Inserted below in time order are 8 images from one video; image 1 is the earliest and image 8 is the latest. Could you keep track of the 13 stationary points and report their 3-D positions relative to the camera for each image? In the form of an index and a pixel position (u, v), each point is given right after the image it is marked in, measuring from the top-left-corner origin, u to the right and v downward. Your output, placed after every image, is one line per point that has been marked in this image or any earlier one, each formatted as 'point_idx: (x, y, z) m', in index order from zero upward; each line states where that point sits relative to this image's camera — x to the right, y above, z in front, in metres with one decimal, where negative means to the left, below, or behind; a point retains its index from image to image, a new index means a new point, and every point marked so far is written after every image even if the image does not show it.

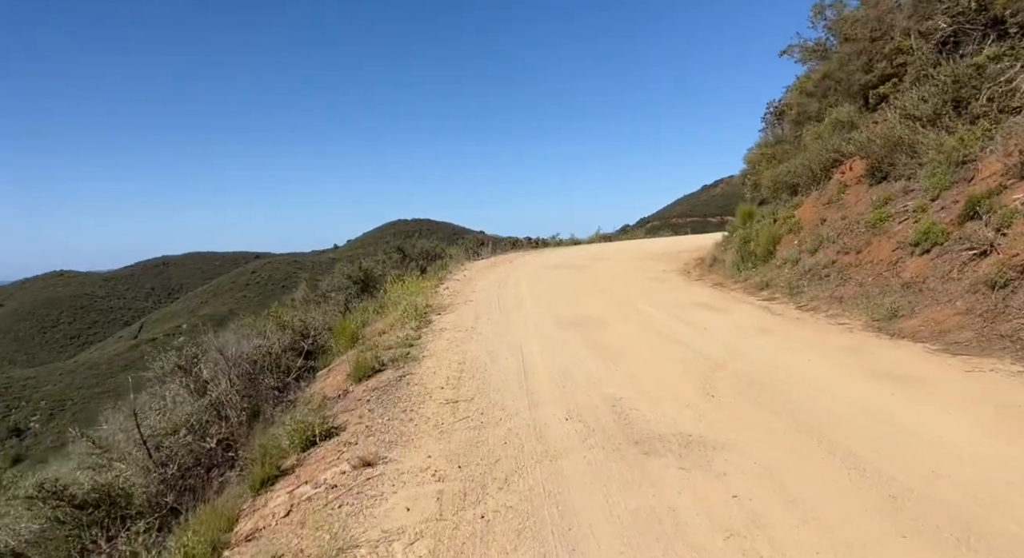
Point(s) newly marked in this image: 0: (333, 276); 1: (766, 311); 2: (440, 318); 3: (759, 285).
0: (-4.8, 0.0, +18.5) m
1: (+3.6, -0.5, +9.6) m
2: (-1.1, -0.6, +10.6) m
3: (+4.2, -0.1, +11.7) m
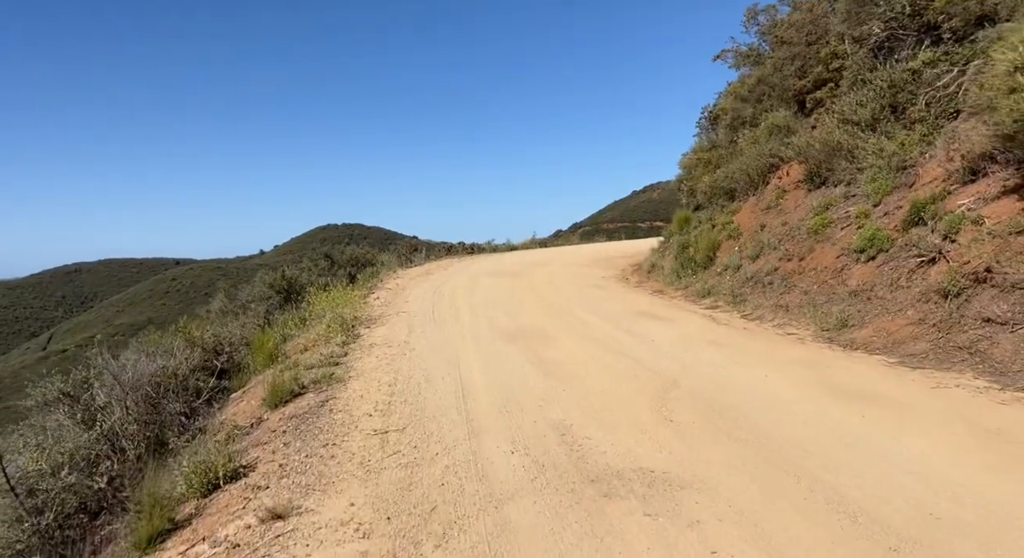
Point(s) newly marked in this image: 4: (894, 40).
0: (-6.5, -0.2, +17.3) m
1: (+2.7, -0.6, +9.3) m
2: (-2.1, -0.8, +9.8) m
3: (+3.1, -0.2, +11.4) m
4: (+6.1, +3.8, +10.9) m
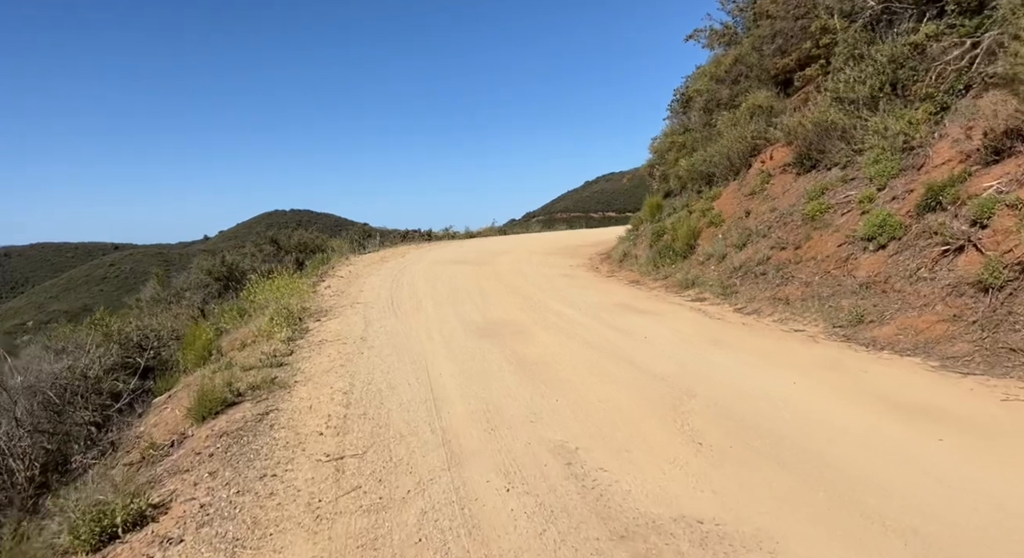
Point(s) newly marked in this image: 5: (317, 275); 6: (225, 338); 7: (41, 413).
0: (-7.4, +0.1, +15.7) m
1: (+2.4, -0.4, +8.4) m
2: (-2.4, -0.6, +8.6) m
3: (+2.6, -0.1, +10.6) m
4: (+5.6, +3.9, +10.2) m
5: (-4.0, +0.1, +14.0) m
6: (-3.8, -0.8, +9.0) m
7: (-4.5, -1.3, +6.5) m
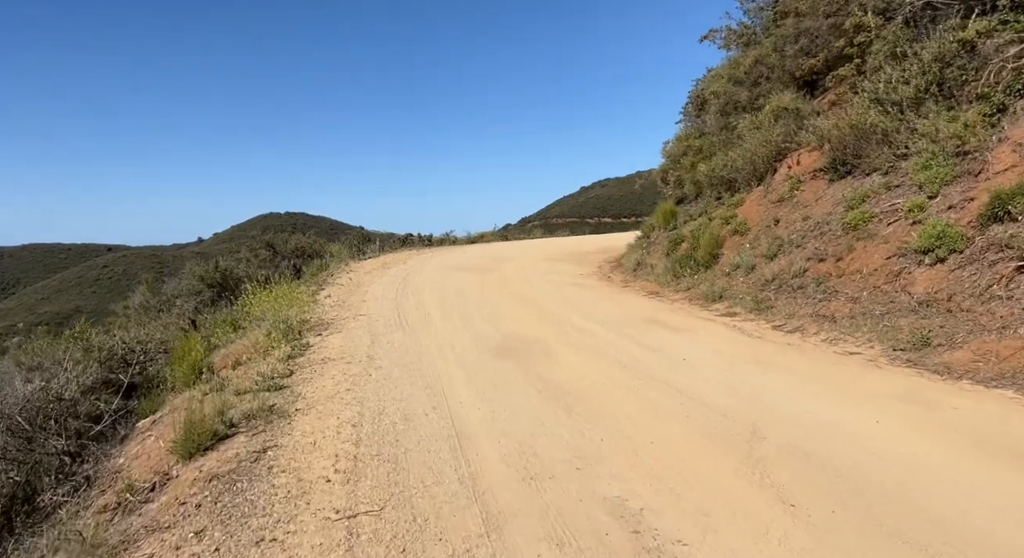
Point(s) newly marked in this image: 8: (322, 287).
0: (-7.2, 0.0, +15.0) m
1: (+2.6, -0.6, +7.8) m
2: (-2.2, -0.7, +7.9) m
3: (+2.9, -0.3, +9.9) m
4: (+5.9, +3.7, +9.5) m
5: (-3.8, -0.1, +13.3) m
6: (-3.6, -0.9, +8.3) m
7: (-4.3, -1.4, +5.8) m
8: (-3.5, -0.2, +12.6) m
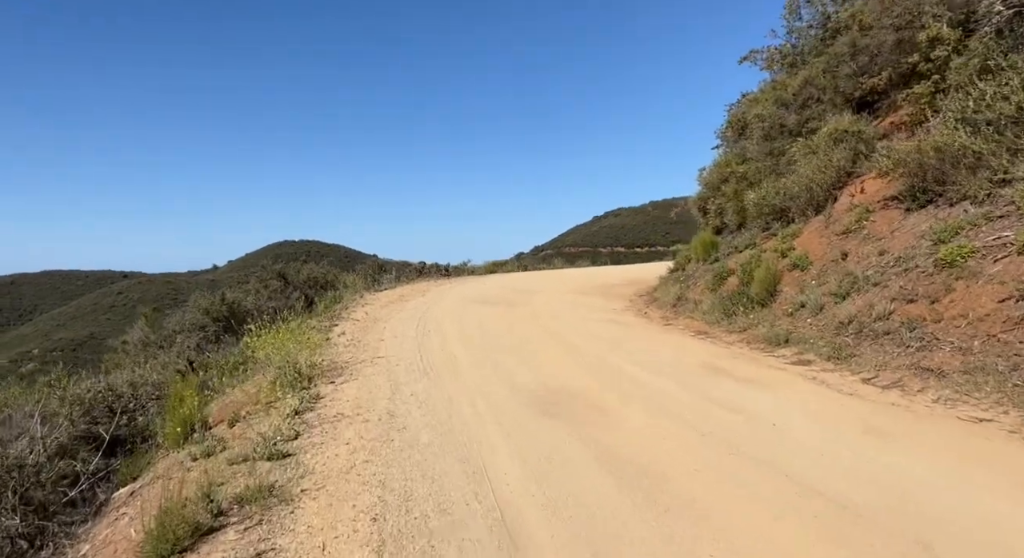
0: (-6.7, -0.7, +14.0) m
1: (+3.0, -1.0, +6.6) m
2: (-1.8, -1.1, +6.8) m
3: (+3.3, -0.8, +8.7) m
4: (+6.4, +3.2, +8.5) m
5: (-3.3, -0.7, +12.3) m
6: (-3.2, -1.3, +7.2) m
7: (-3.9, -1.7, +4.7) m
8: (-3.0, -0.7, +11.6) m
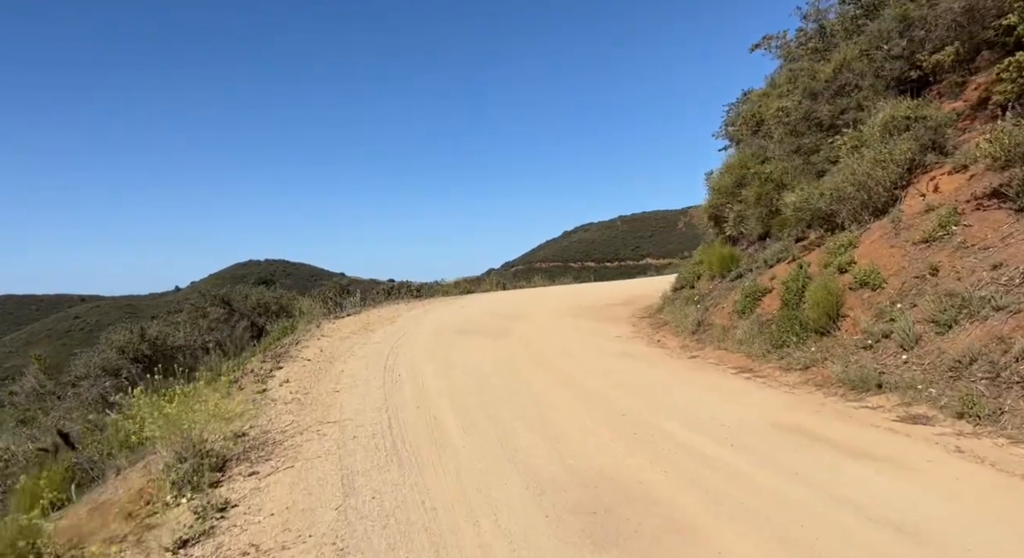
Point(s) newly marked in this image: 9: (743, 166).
0: (-6.9, -1.2, +11.5) m
1: (+3.1, -1.2, +4.4) m
2: (-1.7, -1.4, +4.5) m
3: (+3.3, -1.0, +6.6) m
4: (+6.3, +3.0, +6.6) m
5: (-3.5, -1.1, +9.9) m
6: (-3.1, -1.6, +4.8) m
7: (-3.7, -1.9, +2.3) m
8: (-3.1, -1.1, +9.2) m
9: (+4.4, +2.1, +12.9) m
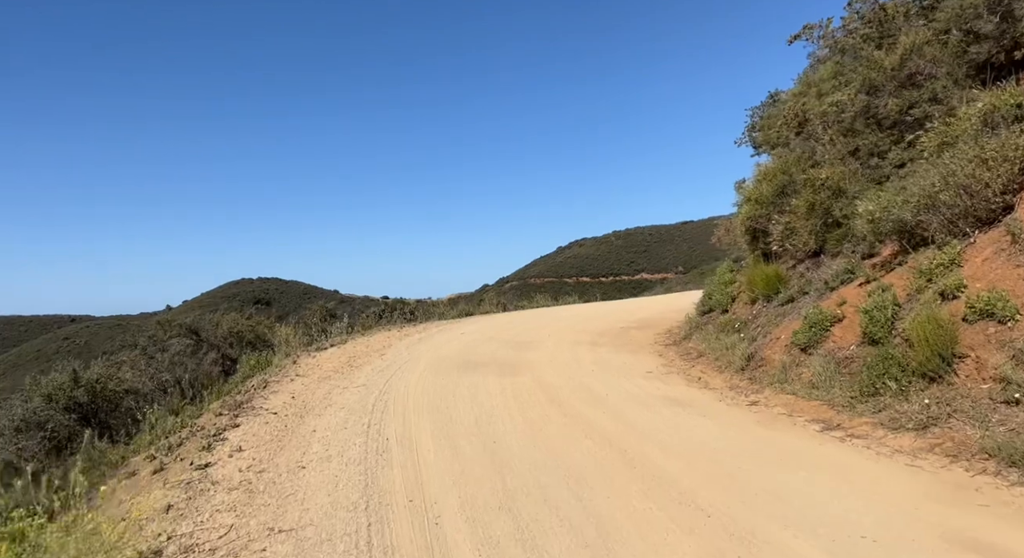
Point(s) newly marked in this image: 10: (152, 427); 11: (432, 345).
0: (-6.7, -1.6, +9.5) m
1: (+3.3, -1.4, +2.6) m
2: (-1.5, -1.6, +2.6) m
3: (+3.5, -1.2, +4.8) m
4: (+6.5, +2.8, +4.9) m
5: (-3.3, -1.5, +8.0) m
6: (-2.8, -1.9, +2.9) m
7: (-3.4, -2.1, +0.4) m
8: (-2.9, -1.5, +7.3) m
9: (+4.5, +1.7, +11.2) m
10: (-4.2, -1.5, +8.0) m
11: (-1.6, -1.3, +13.1) m
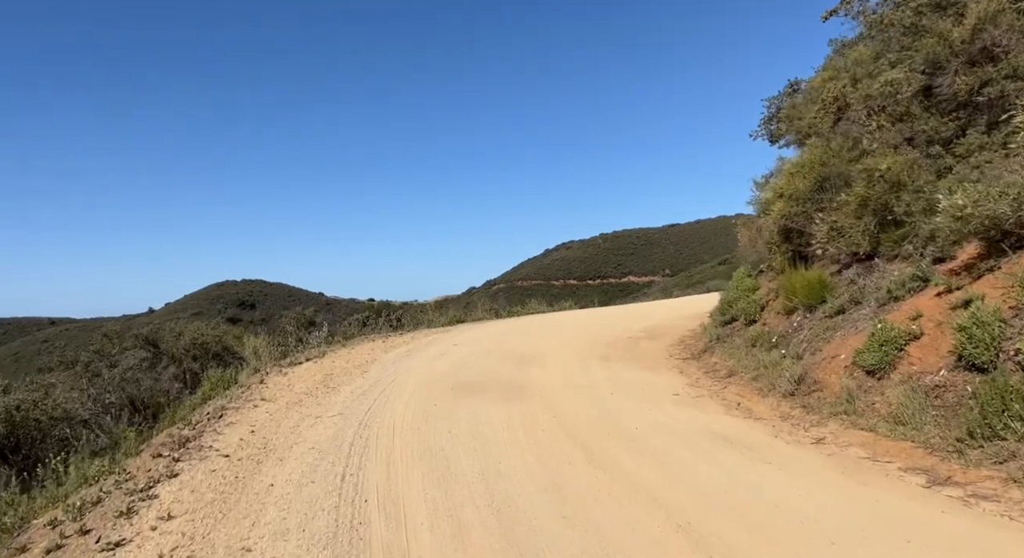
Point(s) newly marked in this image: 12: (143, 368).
0: (-6.6, -1.7, +7.9) m
1: (+3.5, -1.5, +1.2) m
2: (-1.3, -1.7, +1.1) m
3: (+3.7, -1.3, +3.3) m
4: (+6.7, +2.7, +3.5) m
5: (-3.2, -1.6, +6.4) m
6: (-2.7, -1.9, +1.4) m
7: (-3.2, -2.2, -1.2) m
8: (-2.8, -1.6, +5.7) m
9: (+4.5, +1.6, +9.8) m
10: (-4.1, -1.6, +6.4) m
11: (-1.6, -1.4, +11.6) m
12: (-6.2, -1.5, +11.6) m
